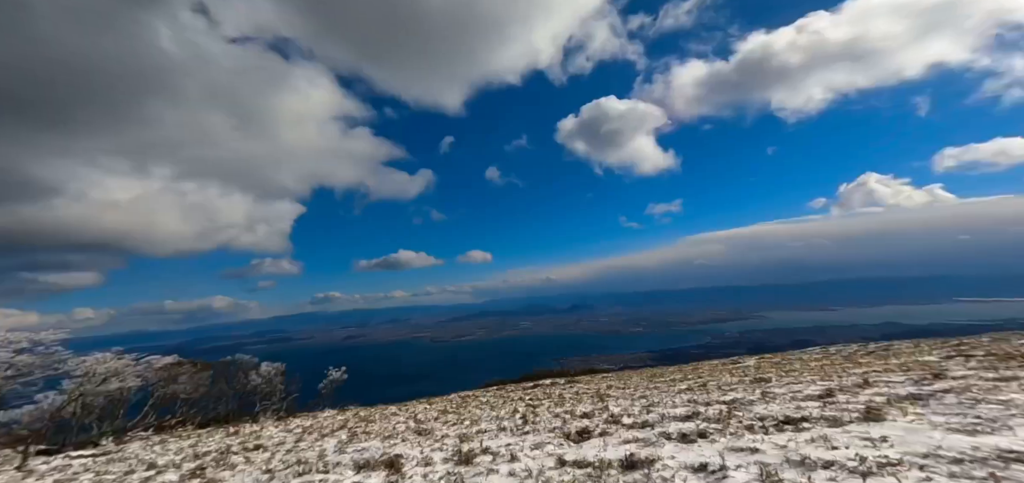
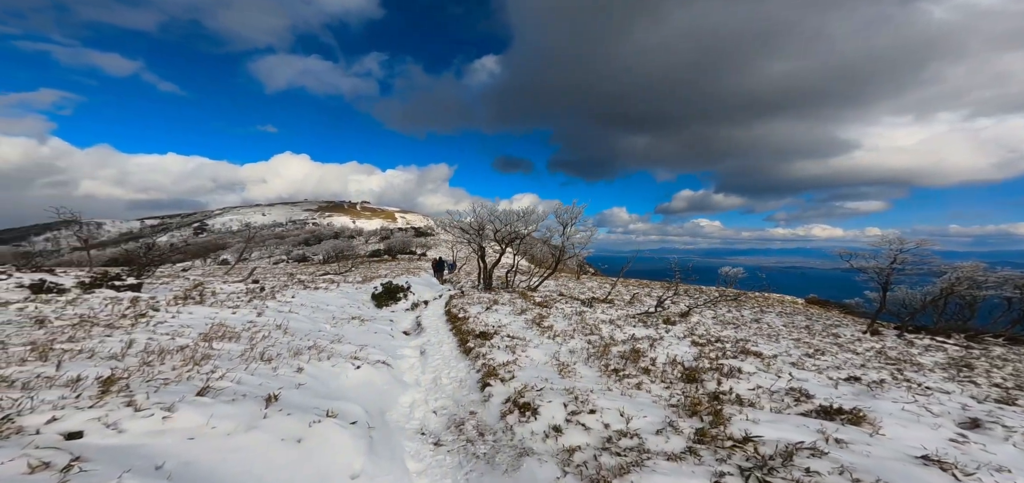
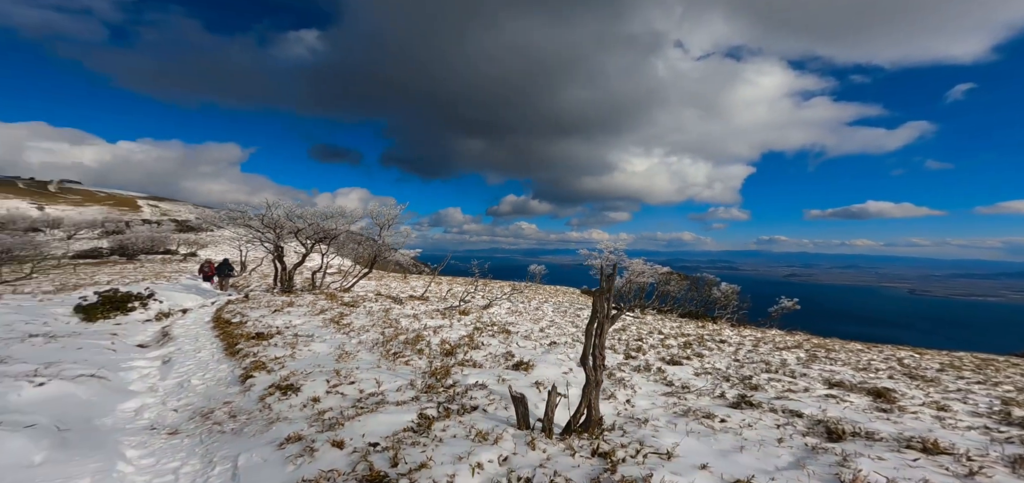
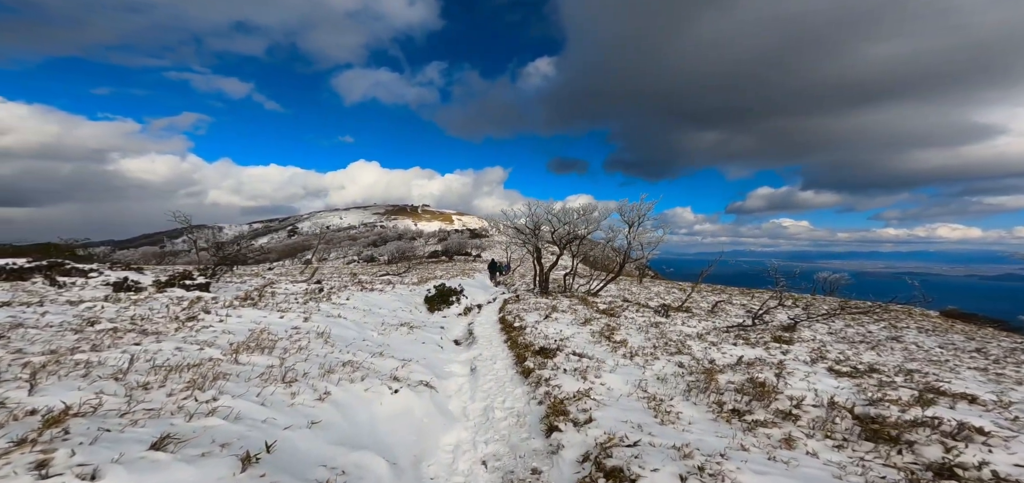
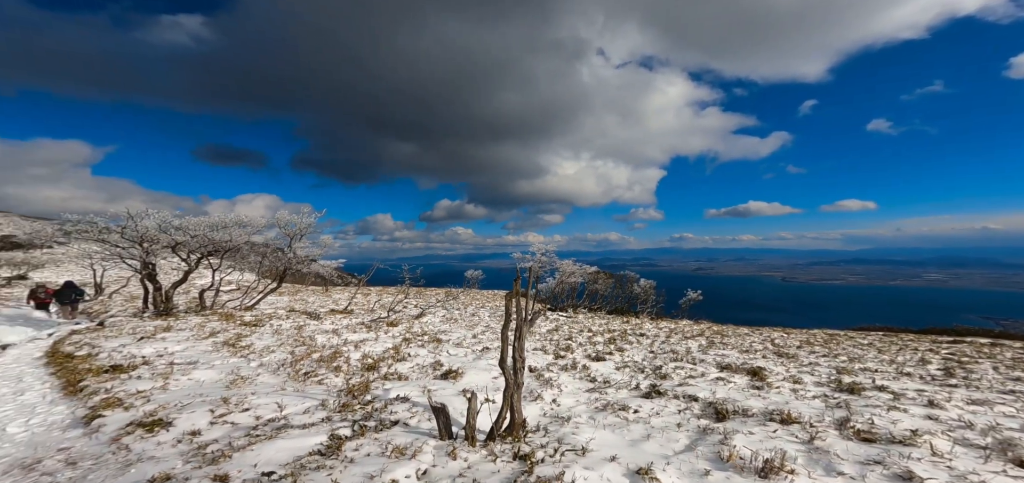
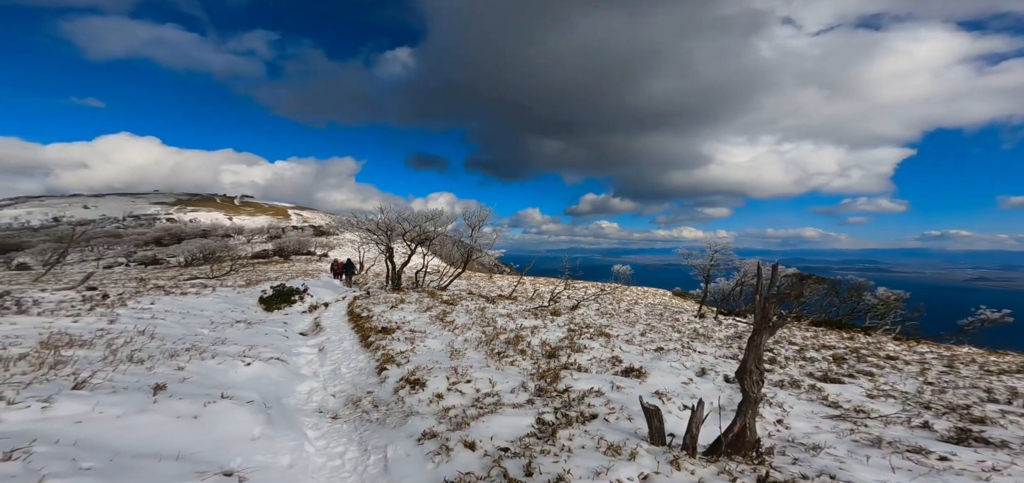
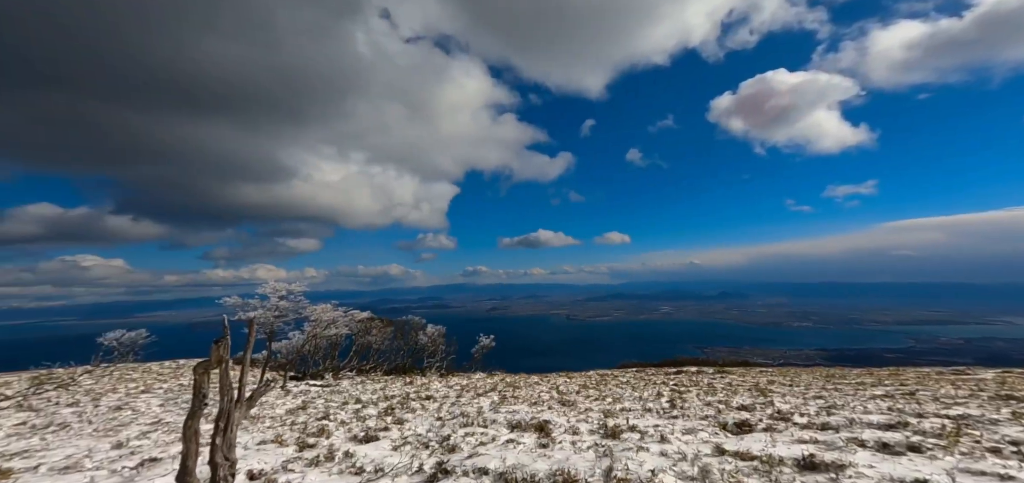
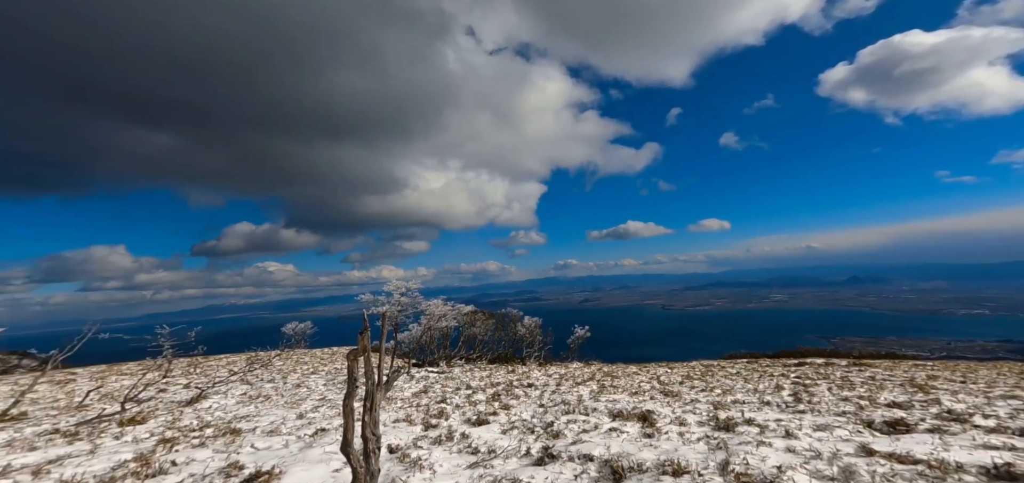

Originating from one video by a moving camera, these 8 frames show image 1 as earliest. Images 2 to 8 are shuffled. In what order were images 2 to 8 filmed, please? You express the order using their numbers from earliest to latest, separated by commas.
7, 8, 5, 3, 6, 2, 4
